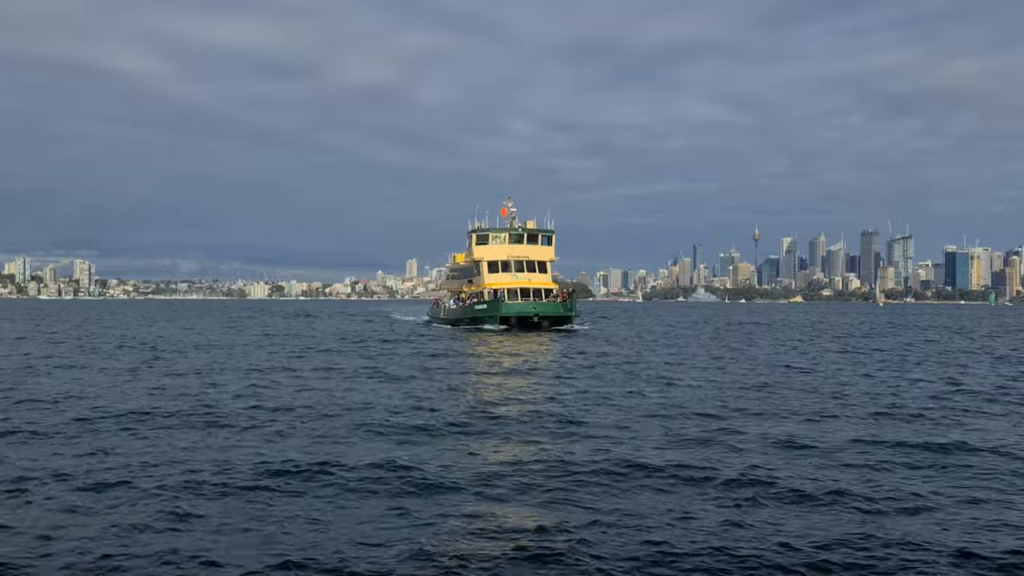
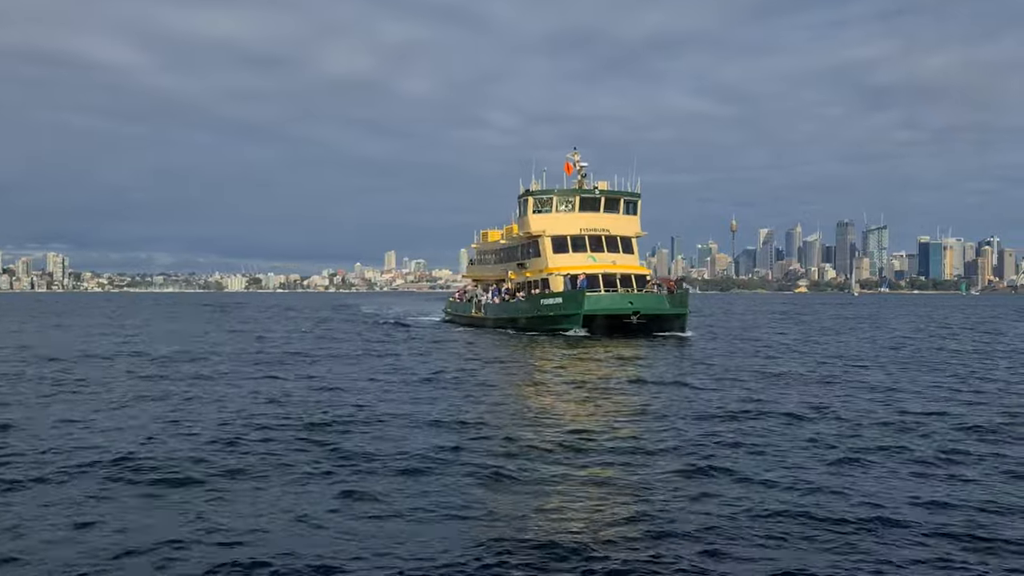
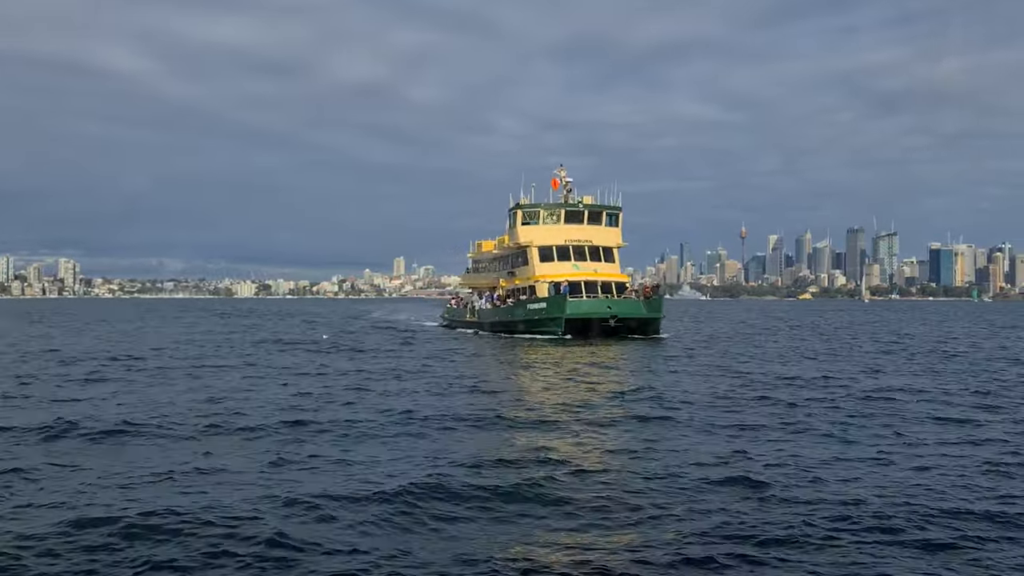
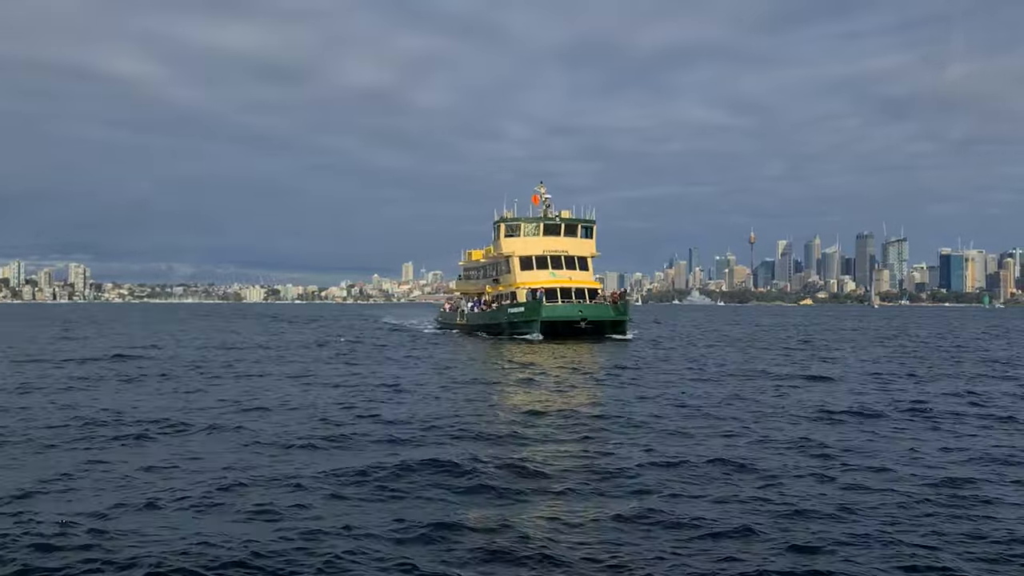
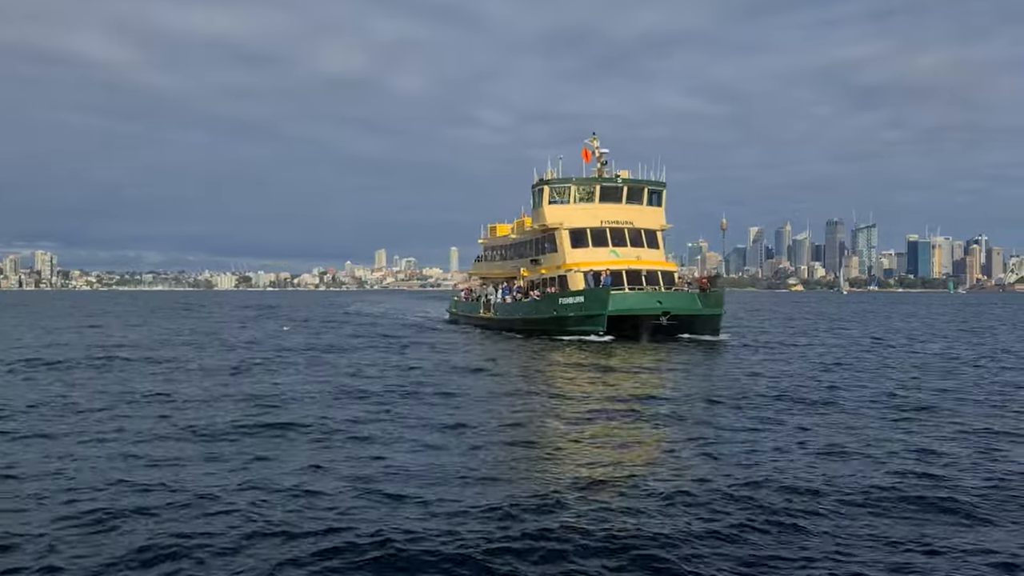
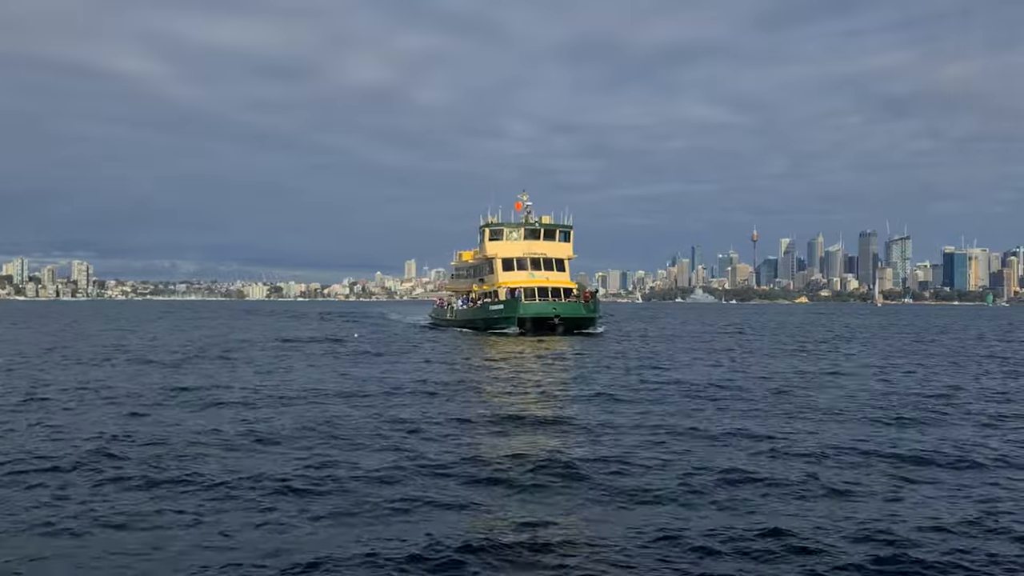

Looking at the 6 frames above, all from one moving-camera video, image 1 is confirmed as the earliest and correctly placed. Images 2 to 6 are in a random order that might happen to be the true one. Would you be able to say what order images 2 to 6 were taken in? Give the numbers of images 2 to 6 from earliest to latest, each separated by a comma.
6, 4, 3, 2, 5
